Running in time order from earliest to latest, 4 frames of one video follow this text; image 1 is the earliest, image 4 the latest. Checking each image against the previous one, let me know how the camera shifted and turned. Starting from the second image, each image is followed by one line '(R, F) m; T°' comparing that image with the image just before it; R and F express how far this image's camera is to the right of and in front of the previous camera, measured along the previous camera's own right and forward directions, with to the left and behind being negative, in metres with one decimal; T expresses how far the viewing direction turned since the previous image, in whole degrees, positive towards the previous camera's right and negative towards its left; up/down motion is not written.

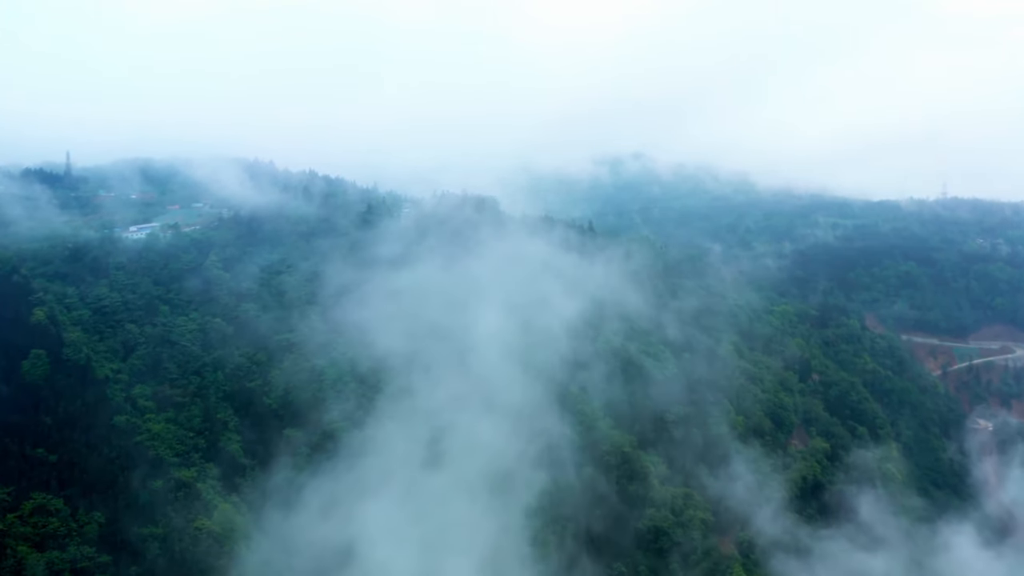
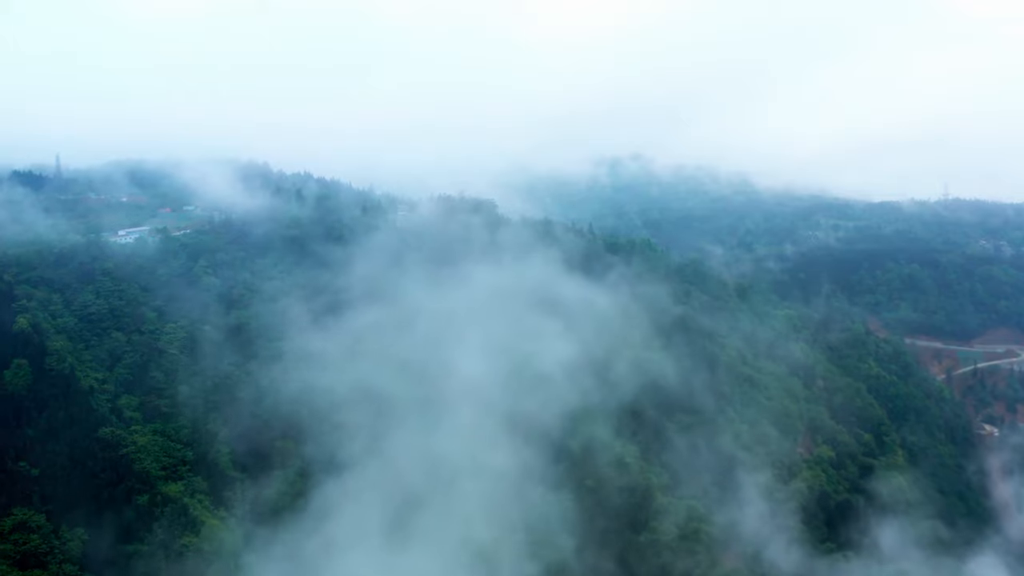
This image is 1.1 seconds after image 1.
(0.0, +0.8) m; 0°
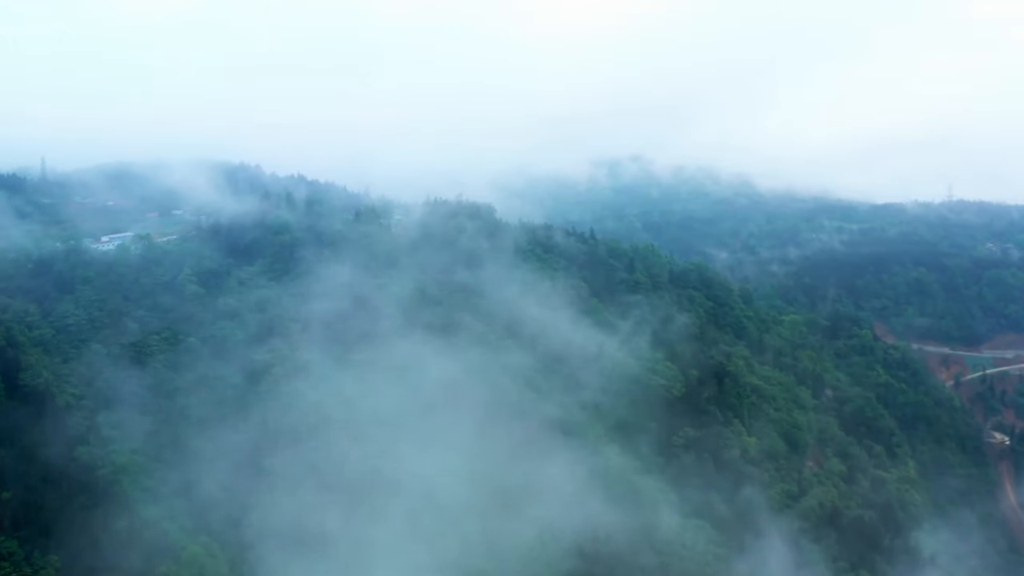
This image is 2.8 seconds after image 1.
(0.0, +1.2) m; 0°
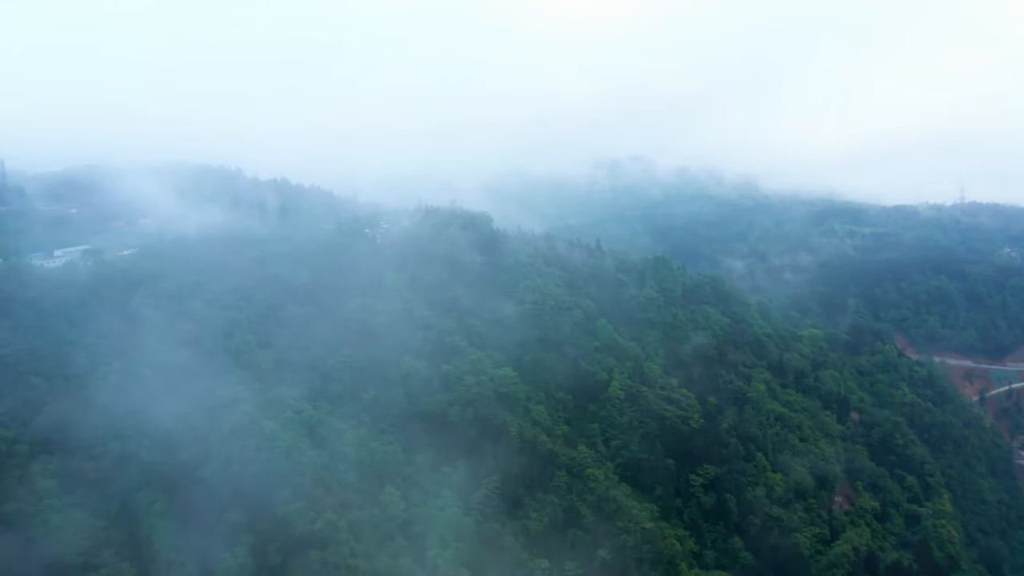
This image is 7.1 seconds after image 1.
(0.0, +3.2) m; 0°
